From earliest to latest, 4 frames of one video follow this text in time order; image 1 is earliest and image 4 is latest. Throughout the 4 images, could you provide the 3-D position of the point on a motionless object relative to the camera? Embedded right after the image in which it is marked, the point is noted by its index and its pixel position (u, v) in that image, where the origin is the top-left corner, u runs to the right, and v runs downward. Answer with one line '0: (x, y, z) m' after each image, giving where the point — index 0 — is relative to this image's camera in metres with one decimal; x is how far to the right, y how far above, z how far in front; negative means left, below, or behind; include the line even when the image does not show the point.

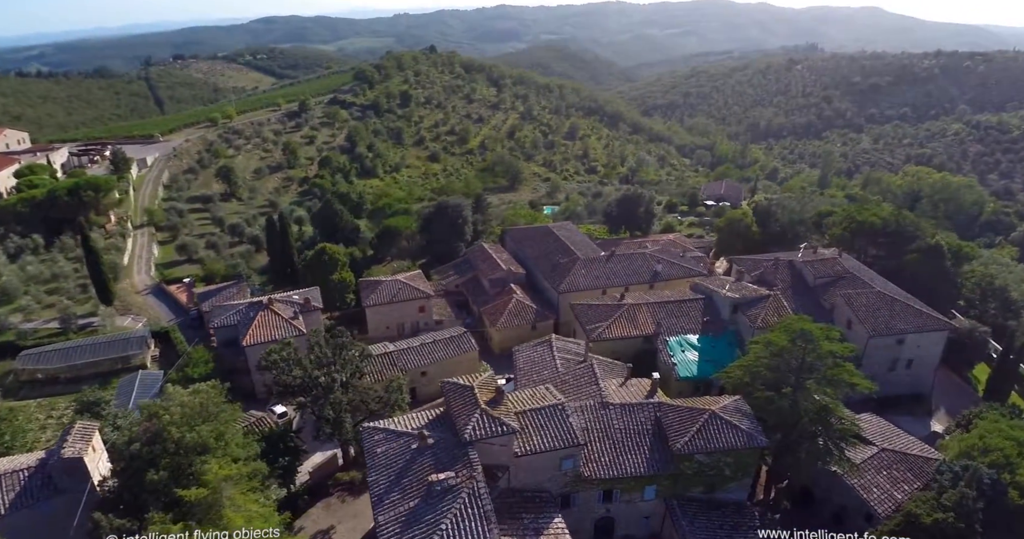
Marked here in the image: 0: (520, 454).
0: (0.0, -6.0, +18.8) m
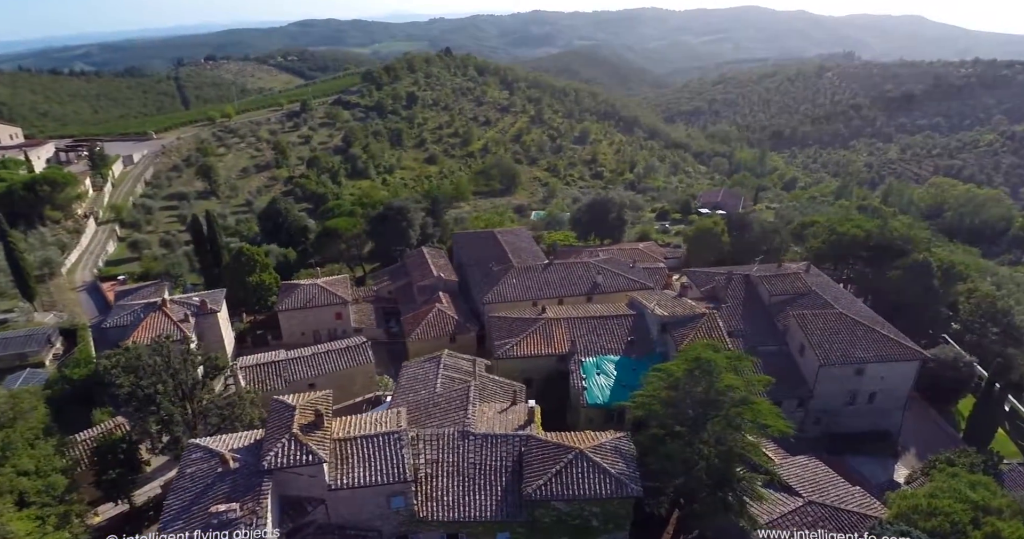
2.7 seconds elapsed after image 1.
0: (-5.2, -6.2, +16.3) m
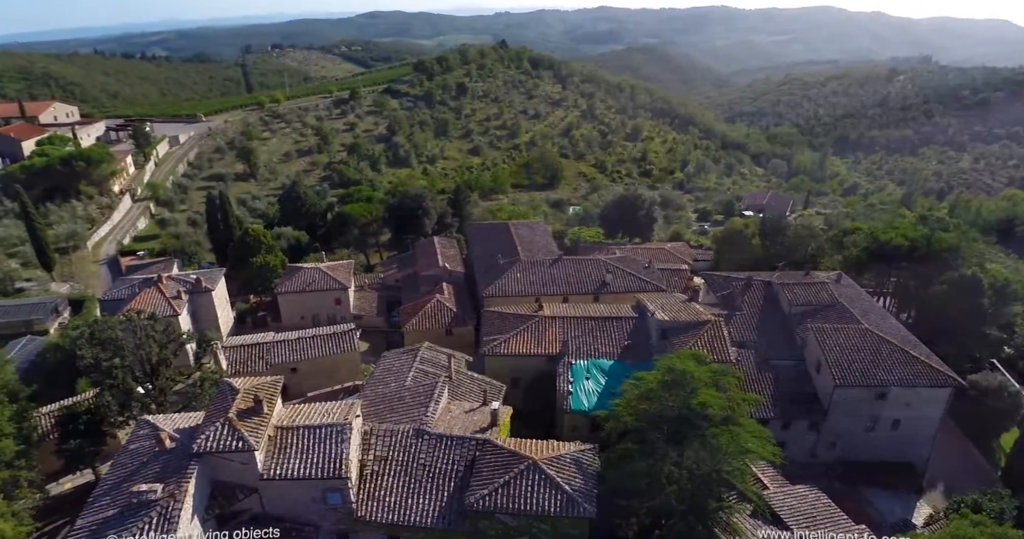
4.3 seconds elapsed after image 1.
0: (-6.8, -5.7, +15.6) m
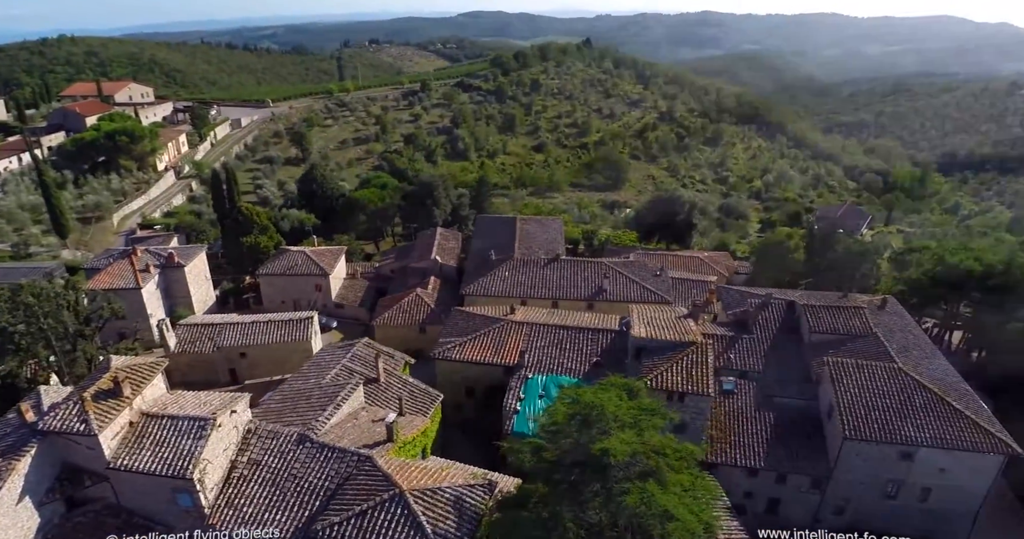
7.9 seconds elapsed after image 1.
0: (-10.1, -5.0, +14.1) m
